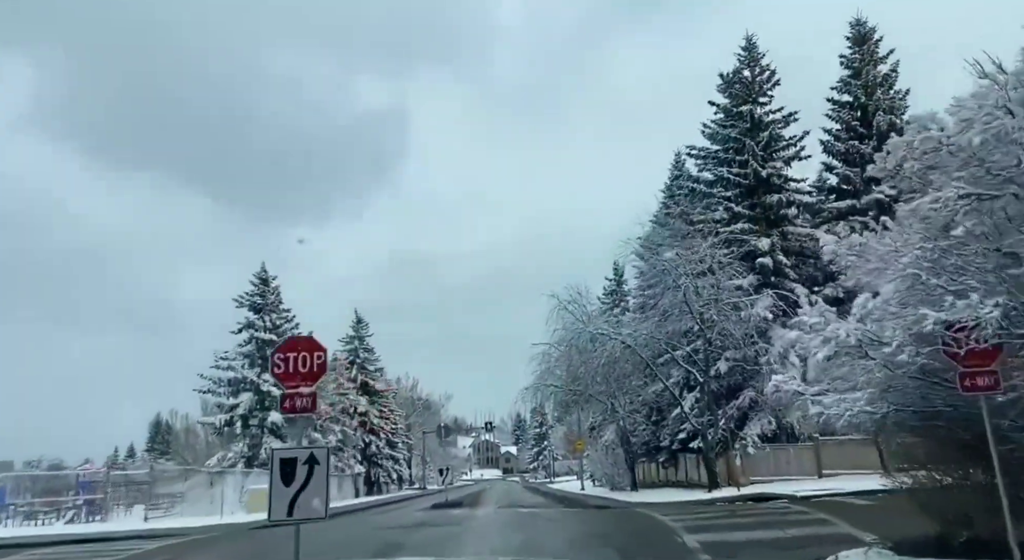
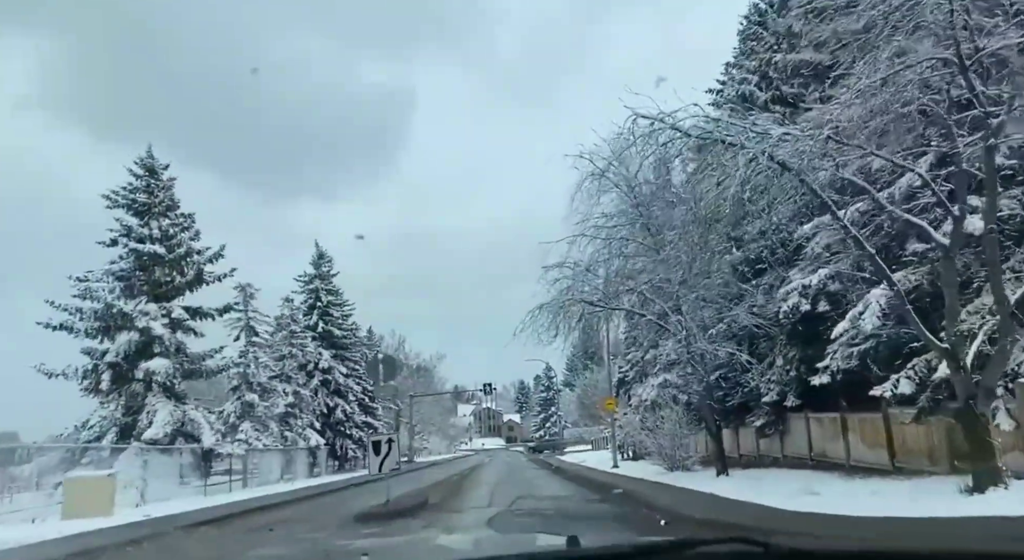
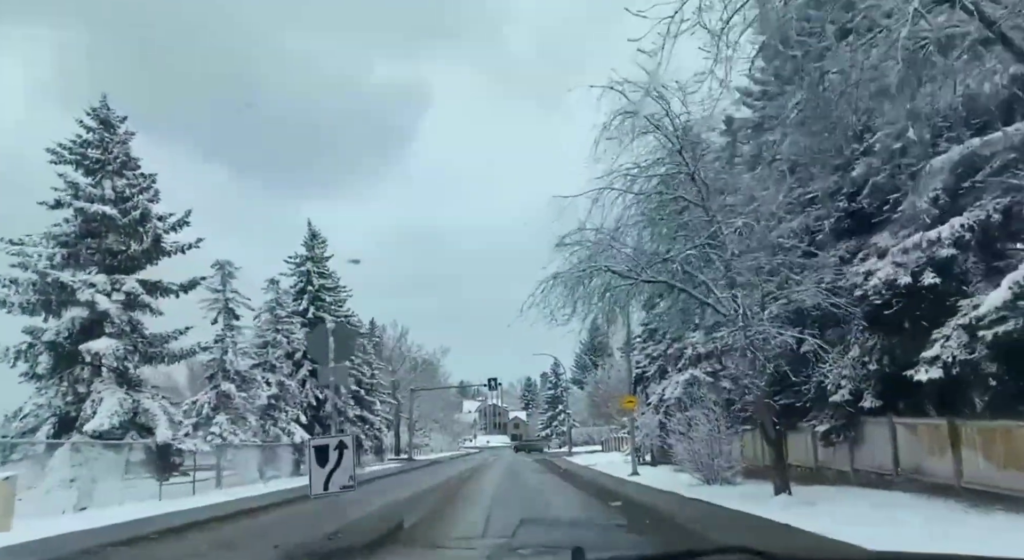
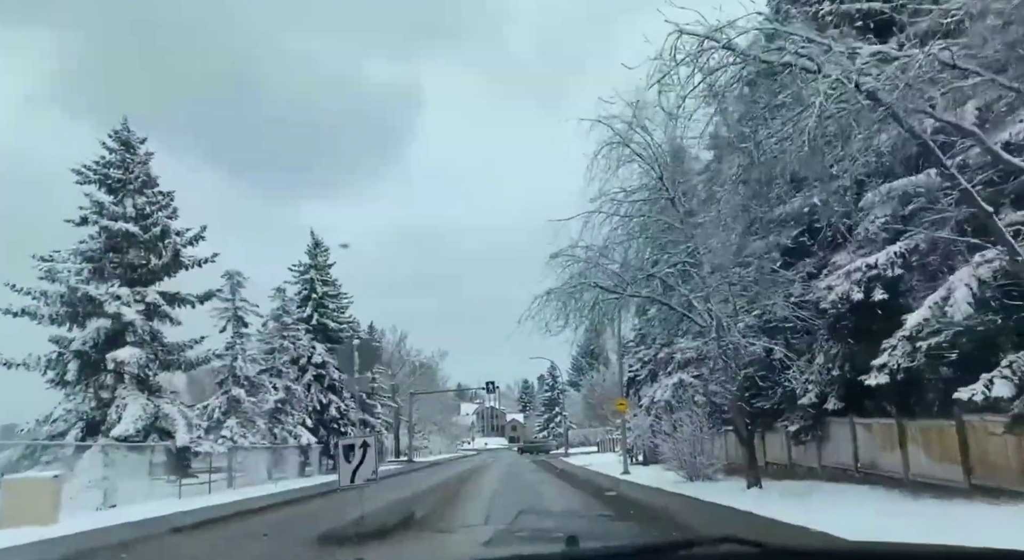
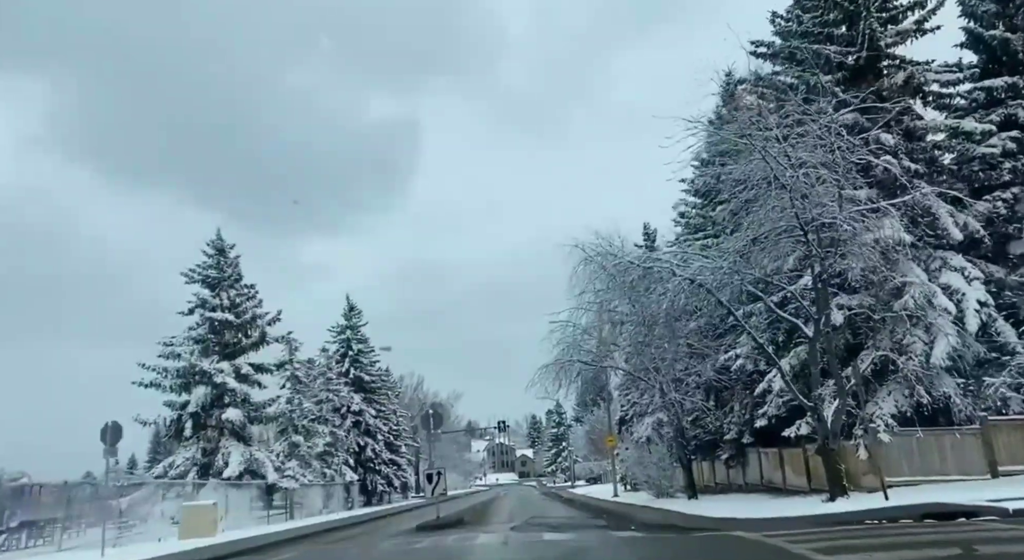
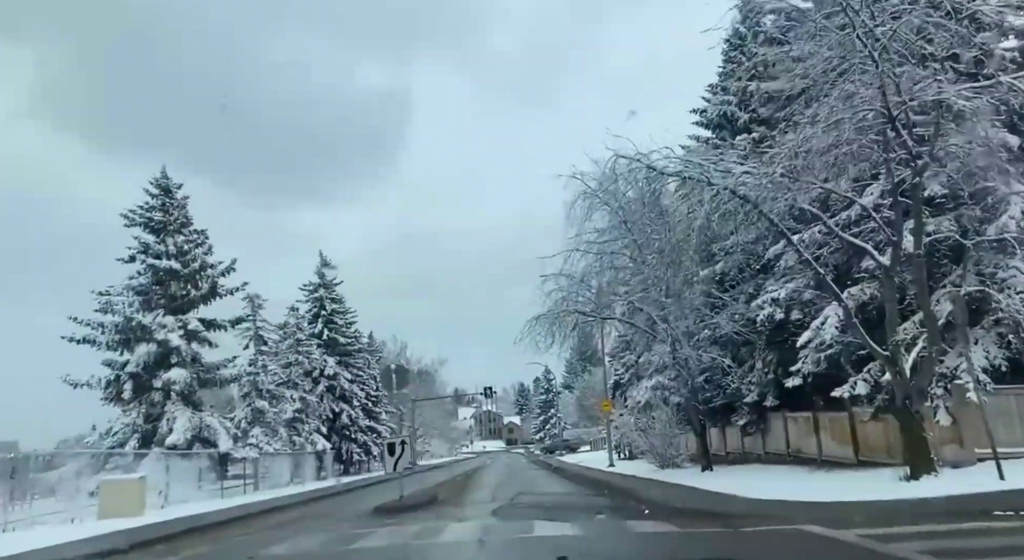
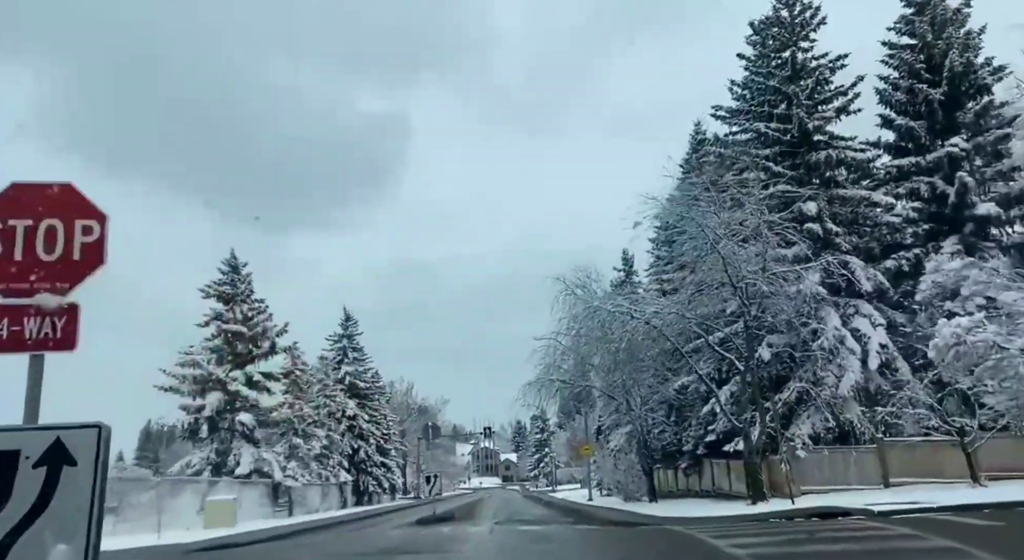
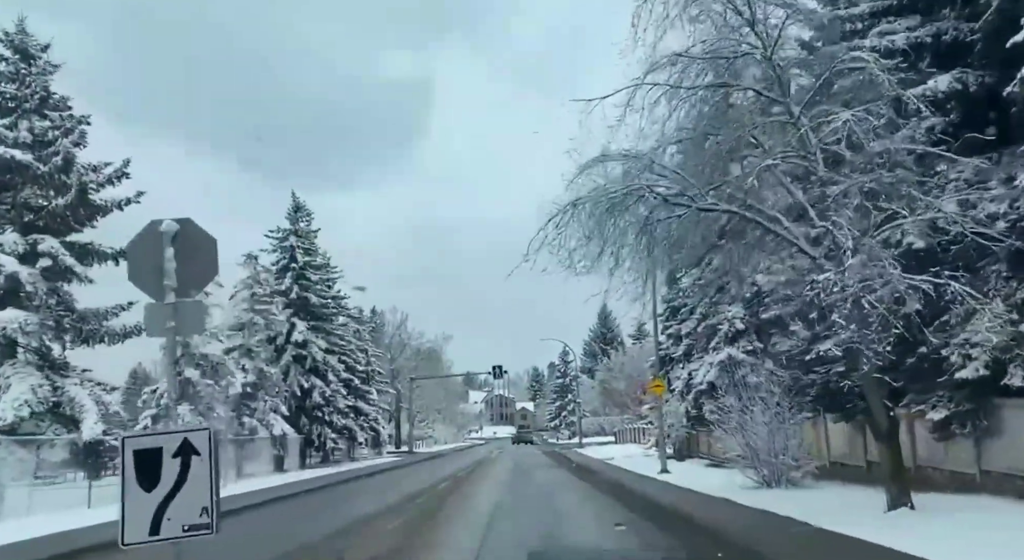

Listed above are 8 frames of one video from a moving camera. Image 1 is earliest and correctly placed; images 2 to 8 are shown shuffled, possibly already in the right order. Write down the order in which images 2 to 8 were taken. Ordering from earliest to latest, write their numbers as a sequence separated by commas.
7, 5, 6, 2, 4, 3, 8
